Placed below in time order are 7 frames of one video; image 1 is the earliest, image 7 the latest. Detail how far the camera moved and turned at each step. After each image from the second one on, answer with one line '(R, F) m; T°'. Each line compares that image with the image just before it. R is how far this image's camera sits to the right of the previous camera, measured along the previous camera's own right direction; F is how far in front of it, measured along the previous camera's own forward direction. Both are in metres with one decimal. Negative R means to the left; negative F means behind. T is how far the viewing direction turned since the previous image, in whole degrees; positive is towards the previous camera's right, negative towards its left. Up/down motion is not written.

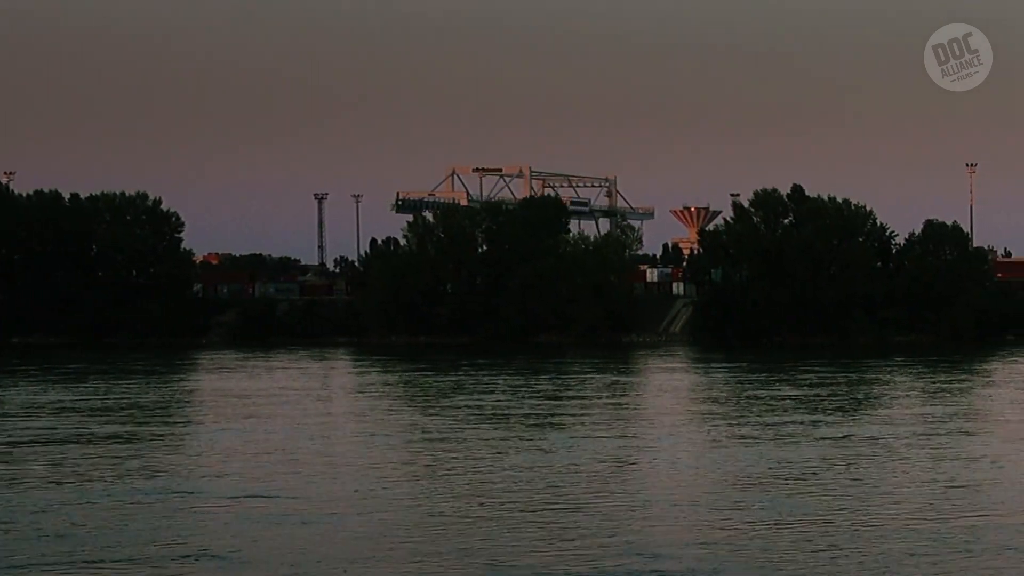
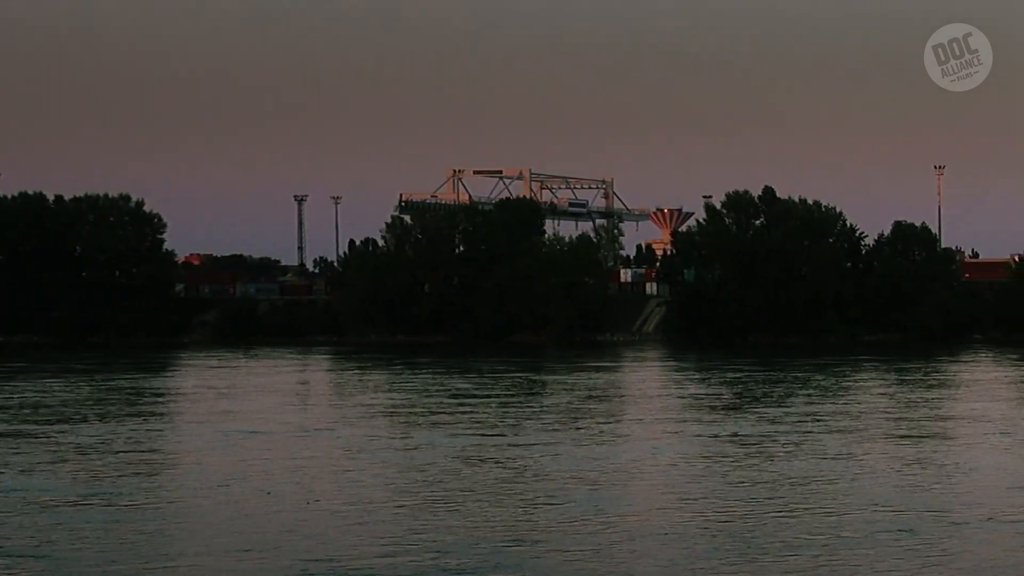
(+1.1, -1.5) m; 0°
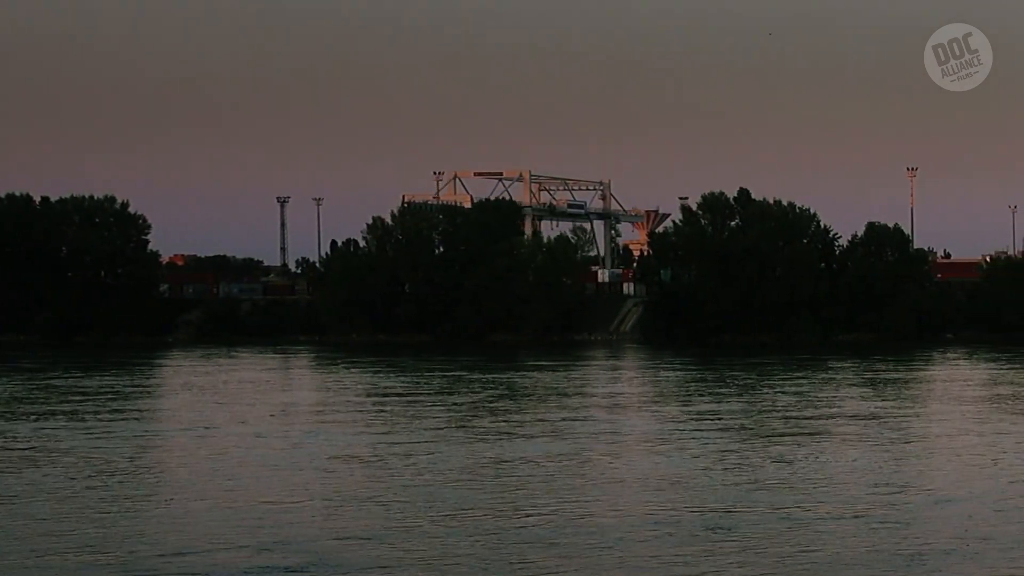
(+0.8, -1.3) m; 0°
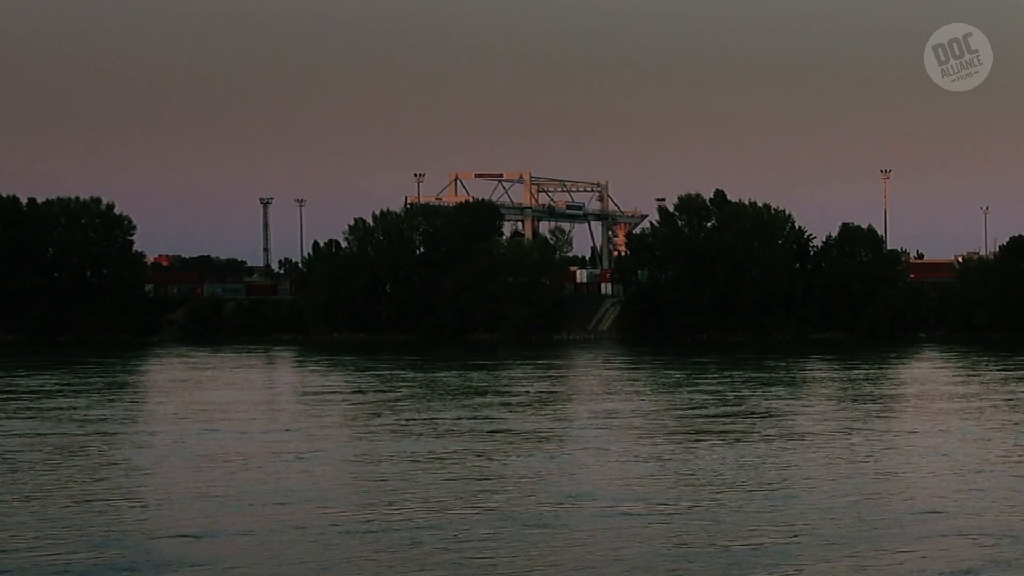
(+0.5, -1.3) m; 0°
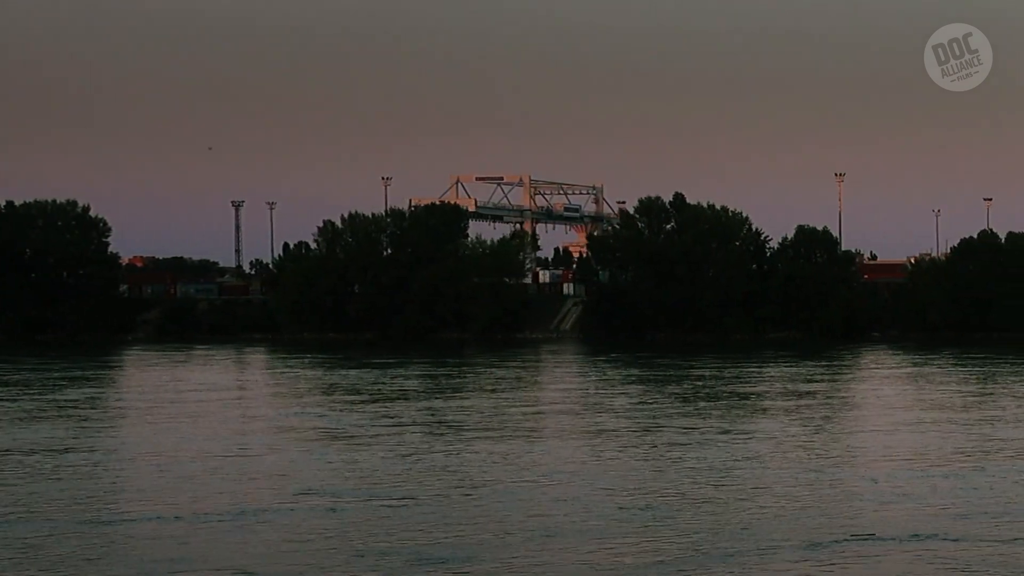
(+0.8, -2.3) m; +1°
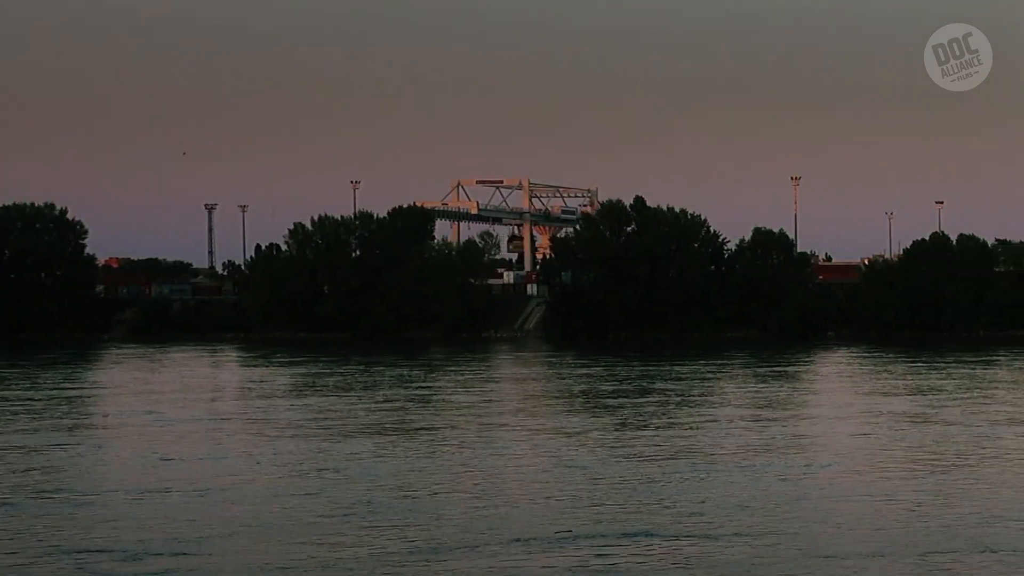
(0.0, -2.3) m; +1°
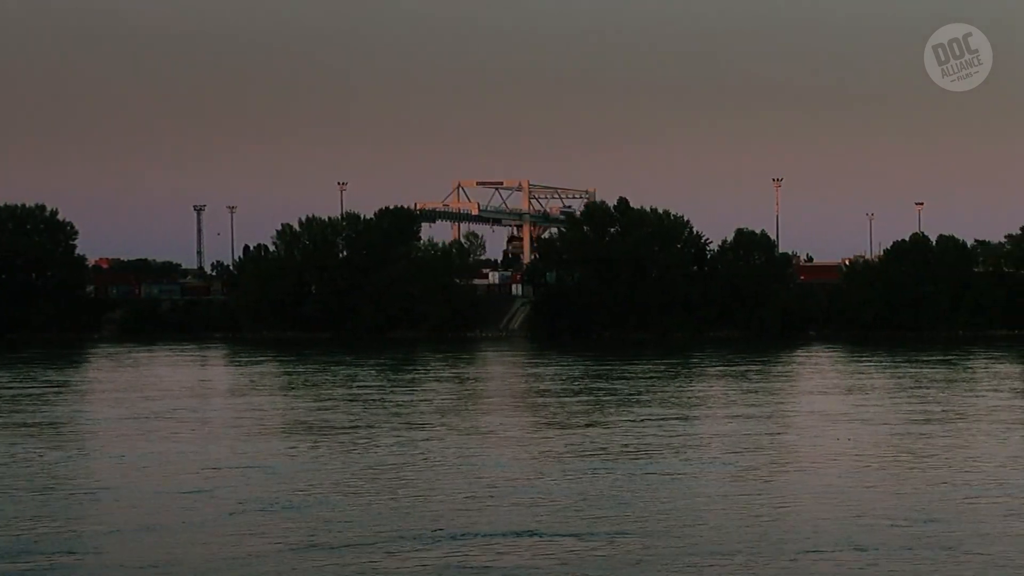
(+0.9, -1.2) m; 0°
